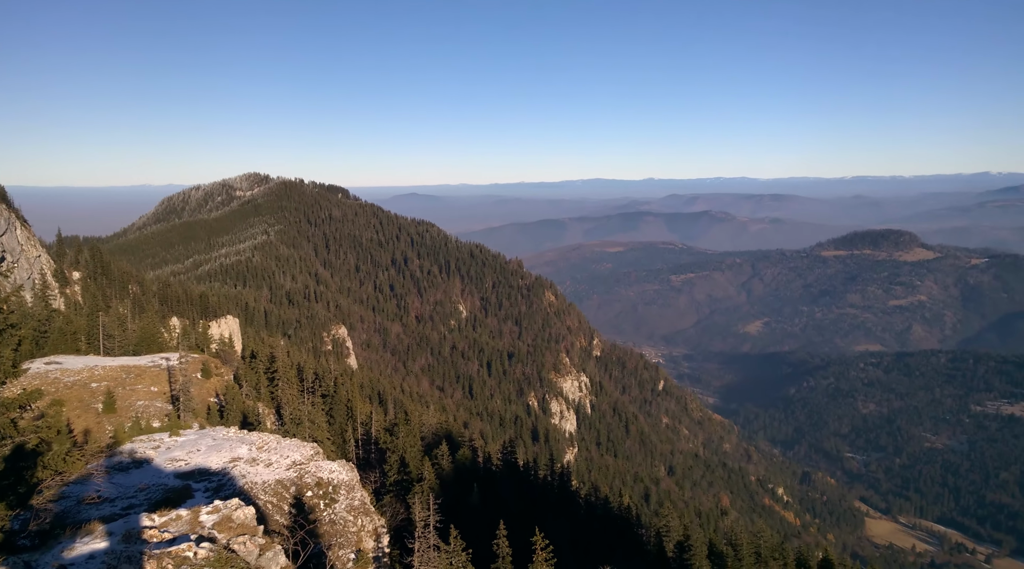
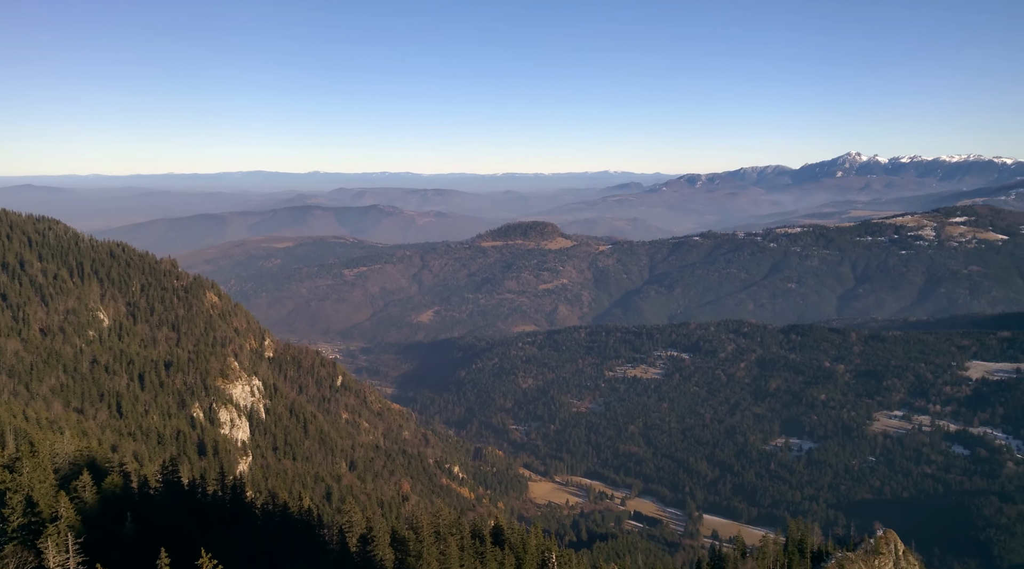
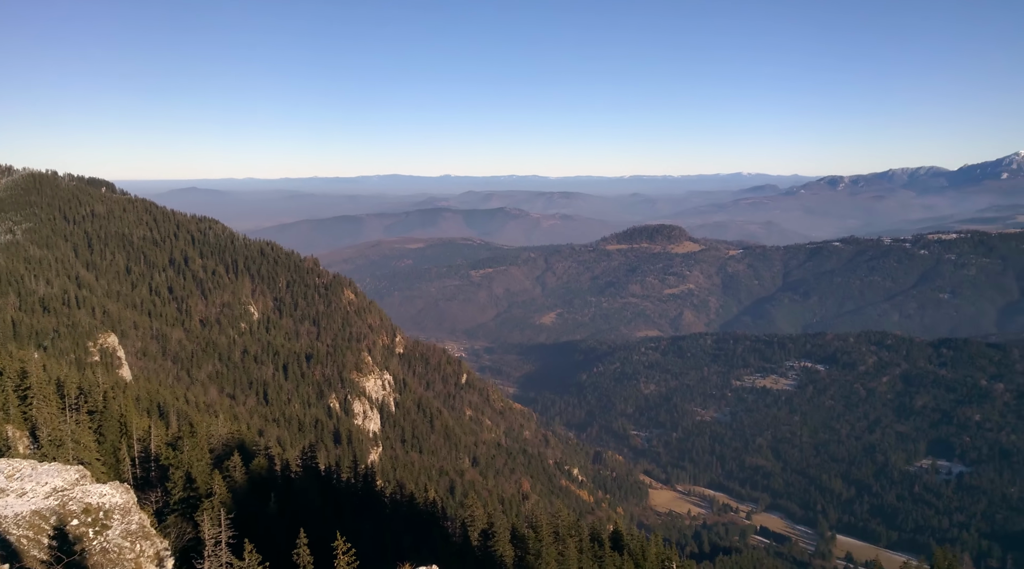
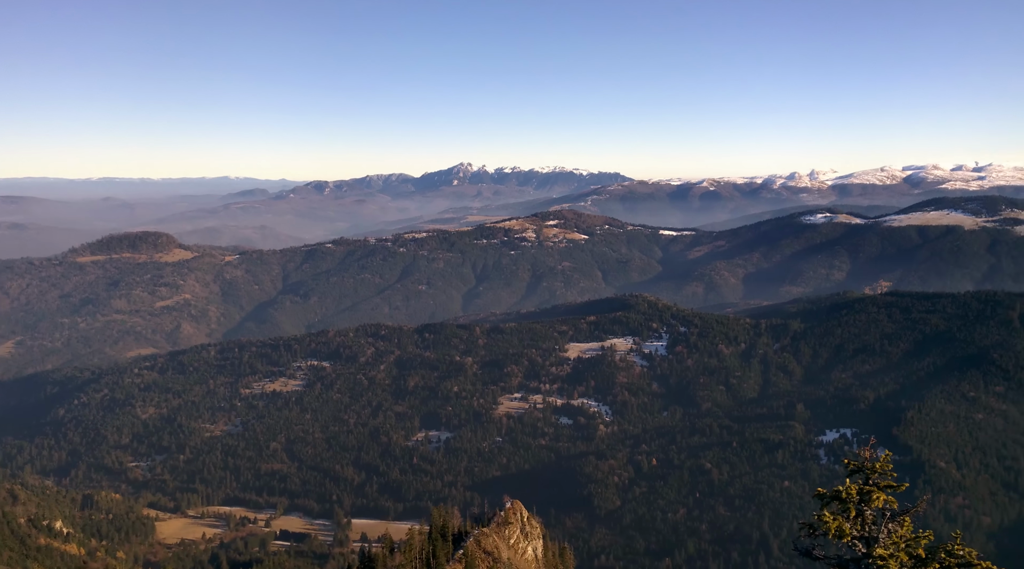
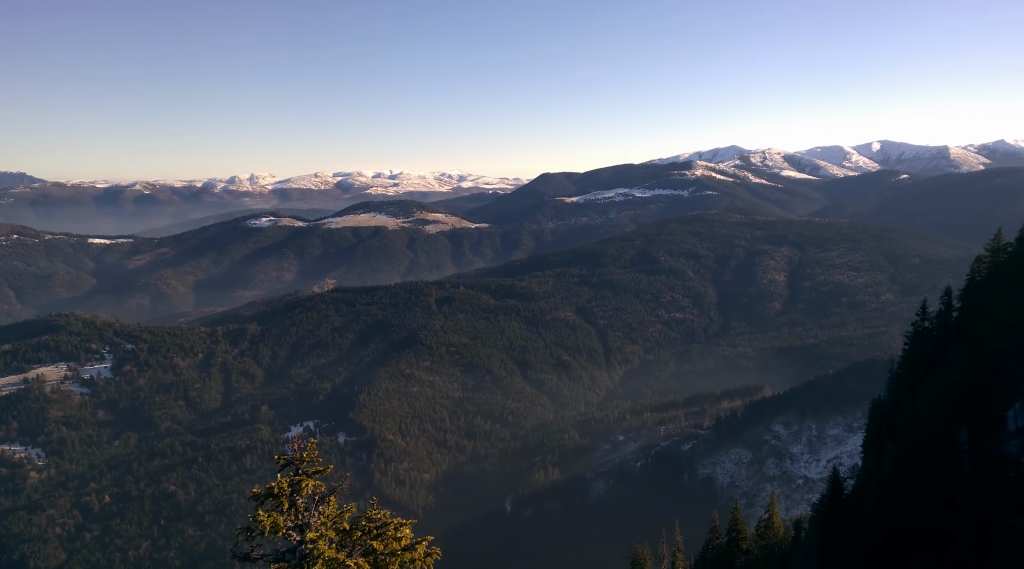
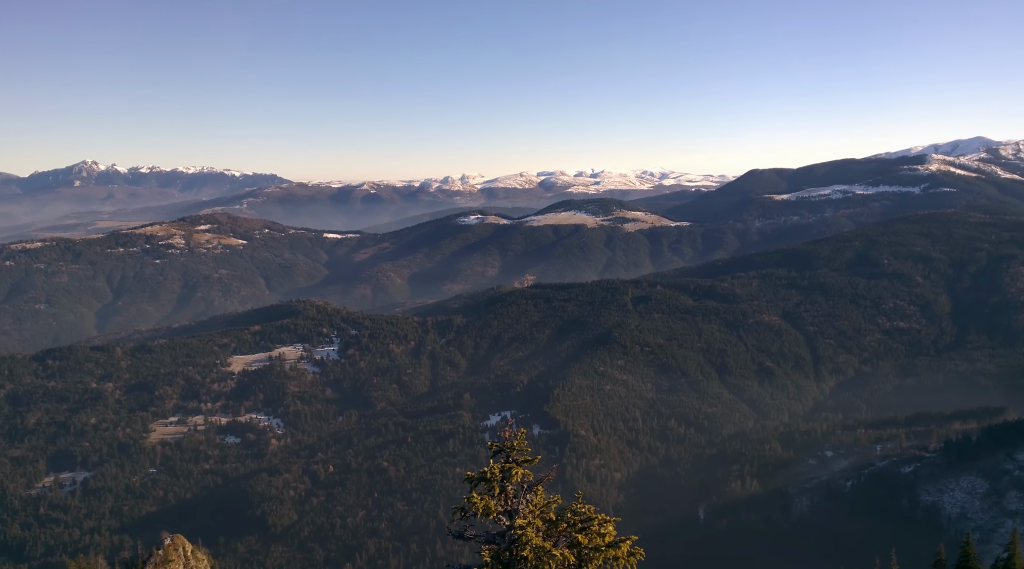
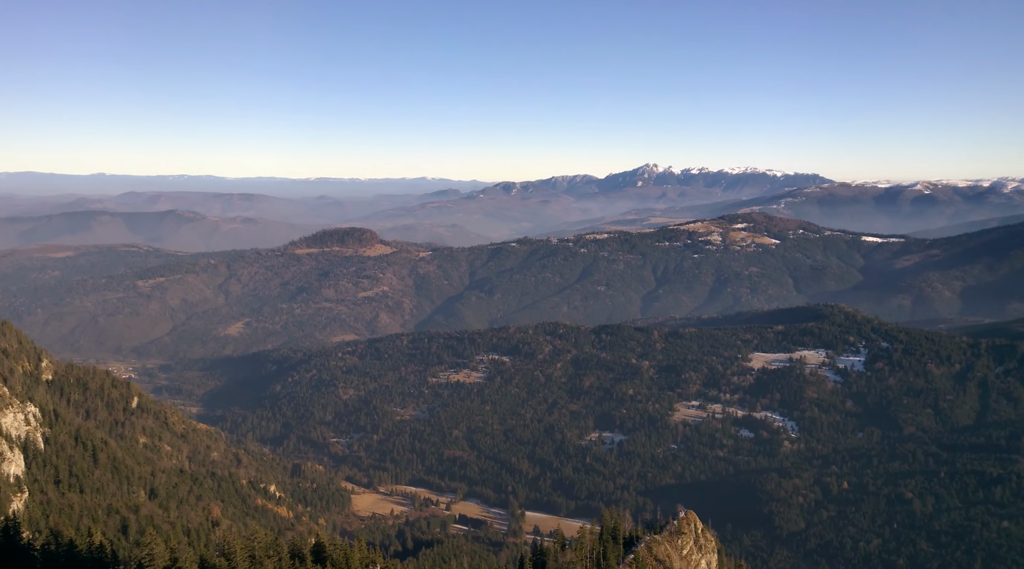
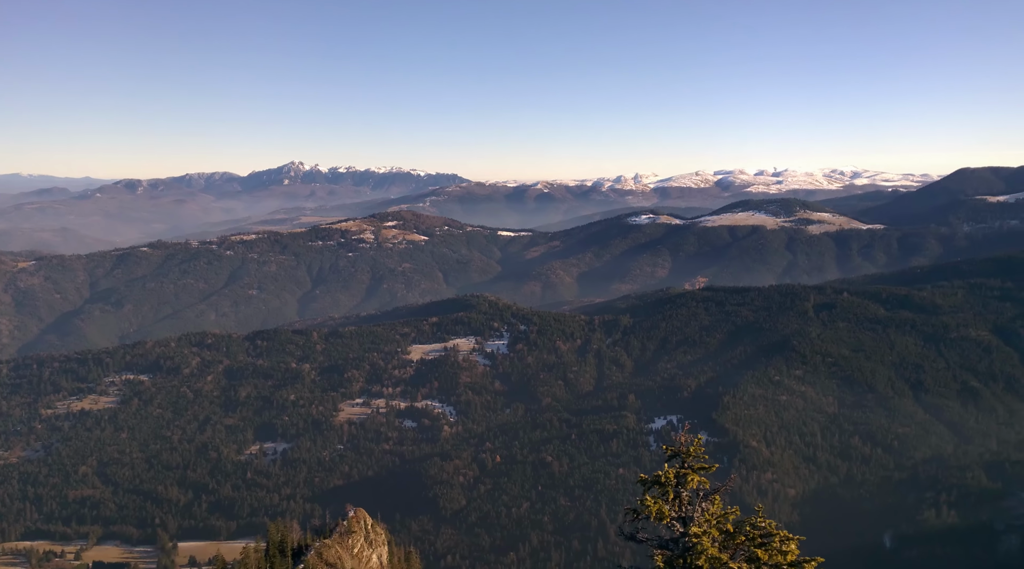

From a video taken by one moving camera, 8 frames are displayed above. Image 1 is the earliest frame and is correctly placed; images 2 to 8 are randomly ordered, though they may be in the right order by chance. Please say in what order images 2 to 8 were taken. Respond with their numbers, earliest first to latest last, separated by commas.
3, 2, 7, 4, 8, 6, 5
